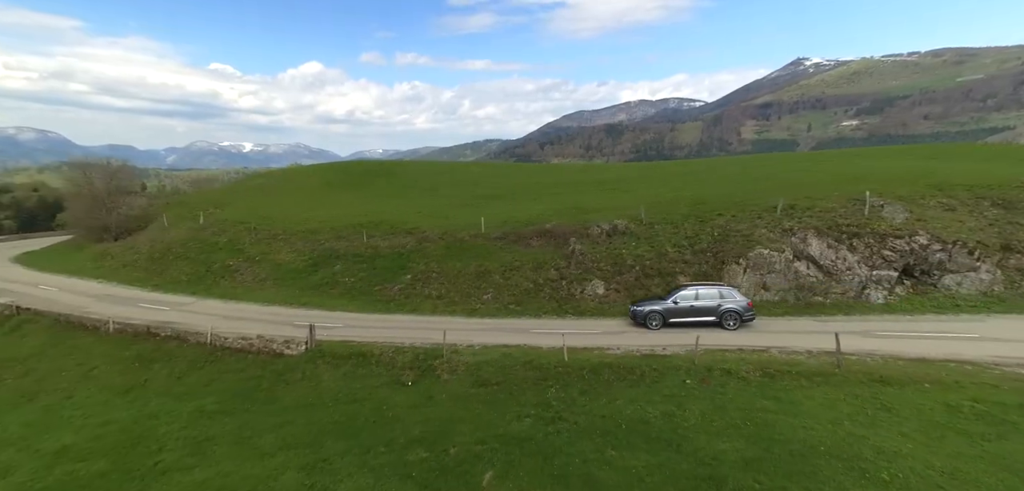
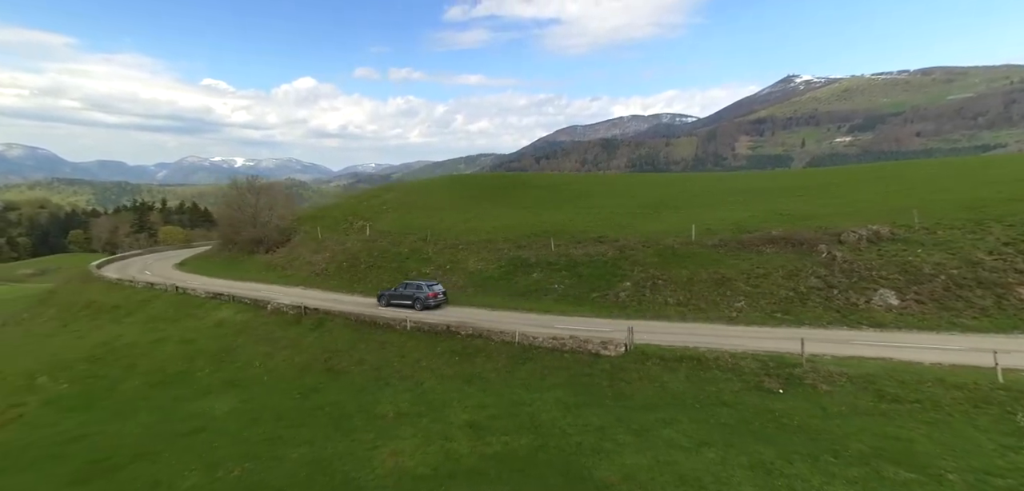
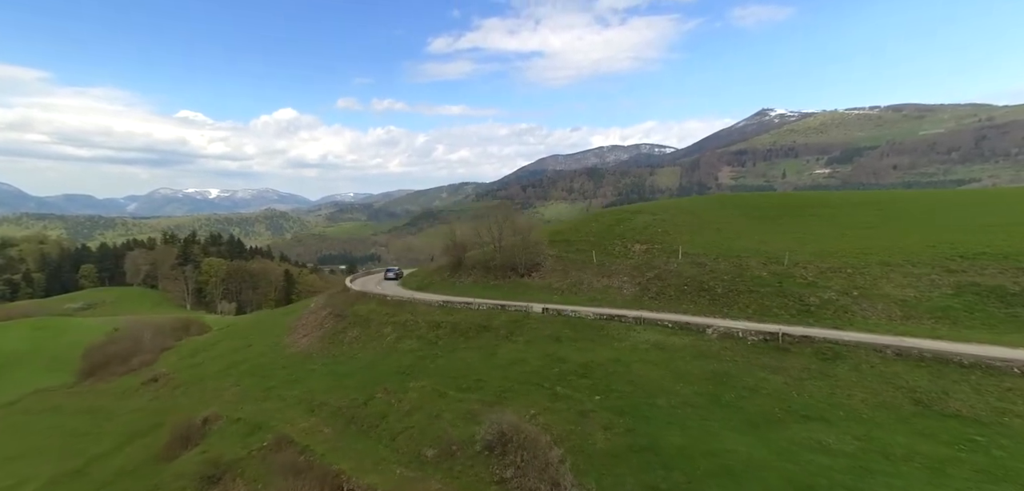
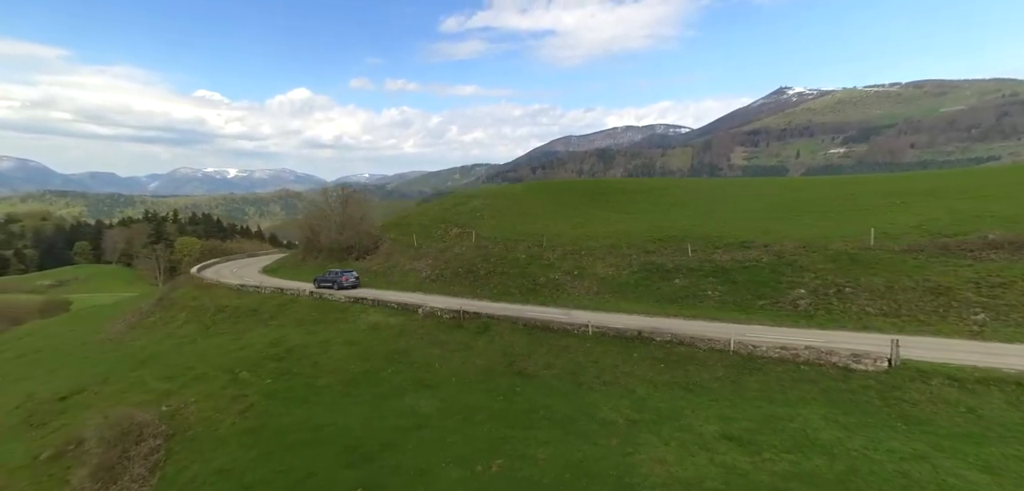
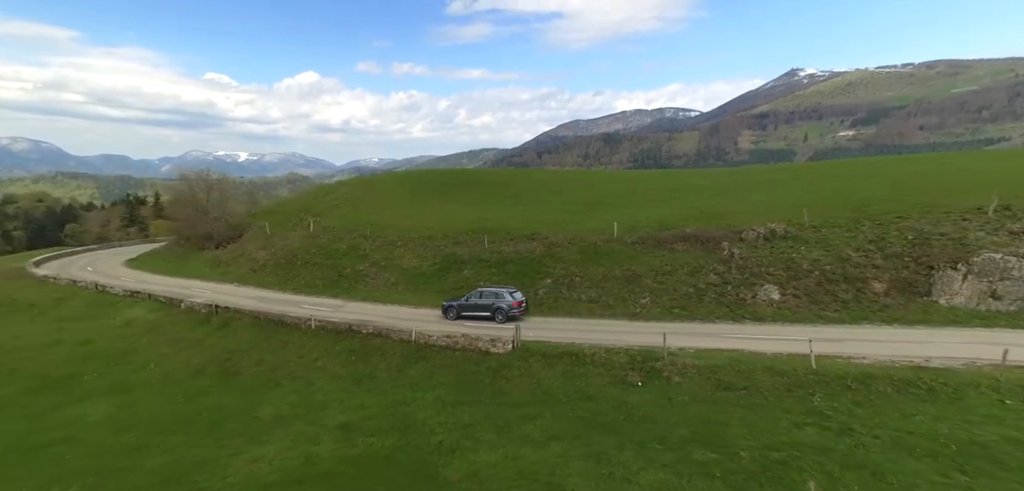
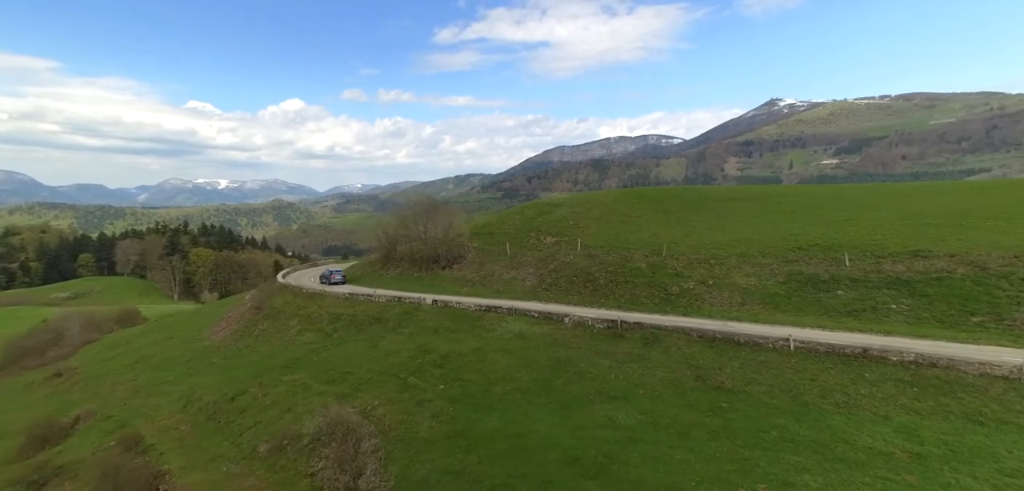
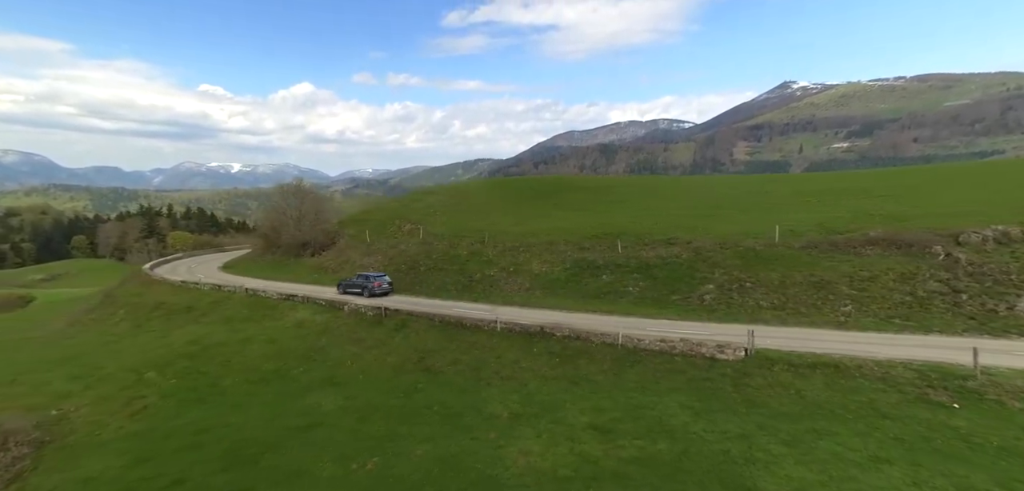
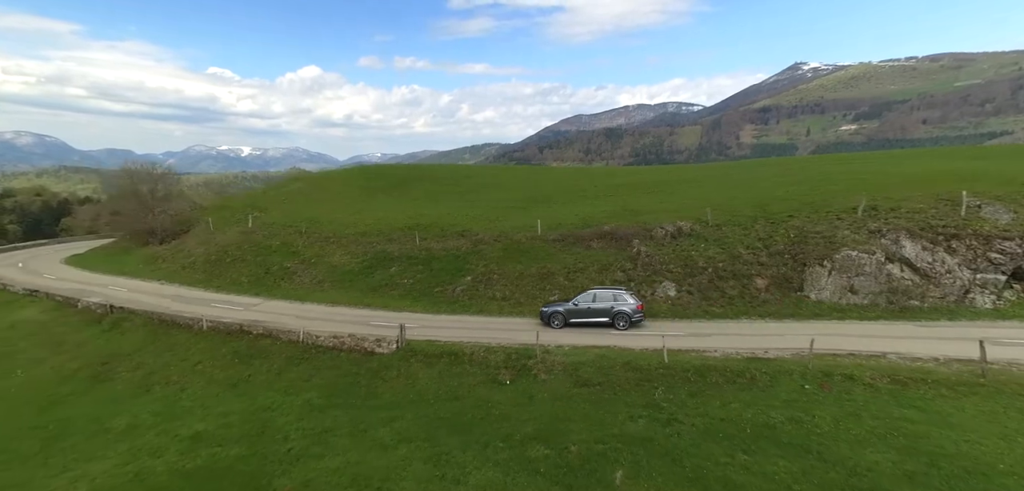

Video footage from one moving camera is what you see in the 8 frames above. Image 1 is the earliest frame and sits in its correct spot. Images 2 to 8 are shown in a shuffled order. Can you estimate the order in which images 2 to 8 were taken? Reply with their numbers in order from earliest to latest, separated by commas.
8, 5, 2, 7, 4, 6, 3
